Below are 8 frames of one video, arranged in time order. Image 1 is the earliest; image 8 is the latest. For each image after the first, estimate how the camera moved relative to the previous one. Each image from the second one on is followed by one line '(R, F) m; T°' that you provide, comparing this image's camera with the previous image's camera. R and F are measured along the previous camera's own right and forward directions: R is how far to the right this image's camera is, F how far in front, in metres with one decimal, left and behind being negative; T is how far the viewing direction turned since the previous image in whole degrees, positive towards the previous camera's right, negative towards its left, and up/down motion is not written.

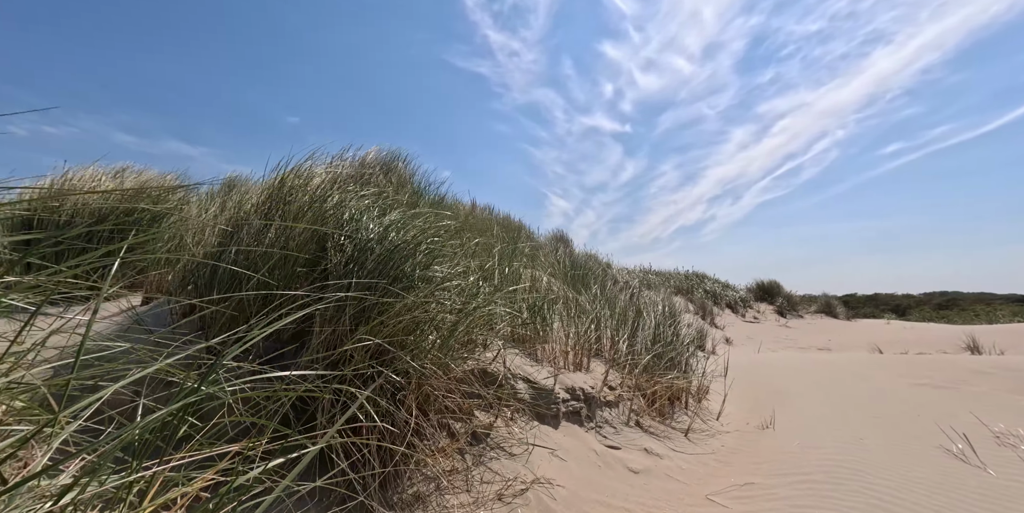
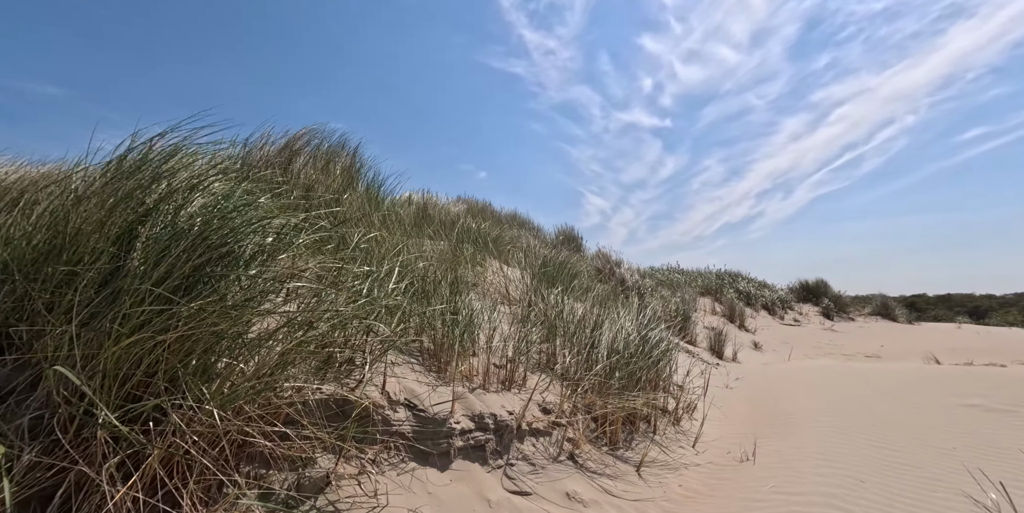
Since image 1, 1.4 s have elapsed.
(+0.9, +0.6) m; -5°
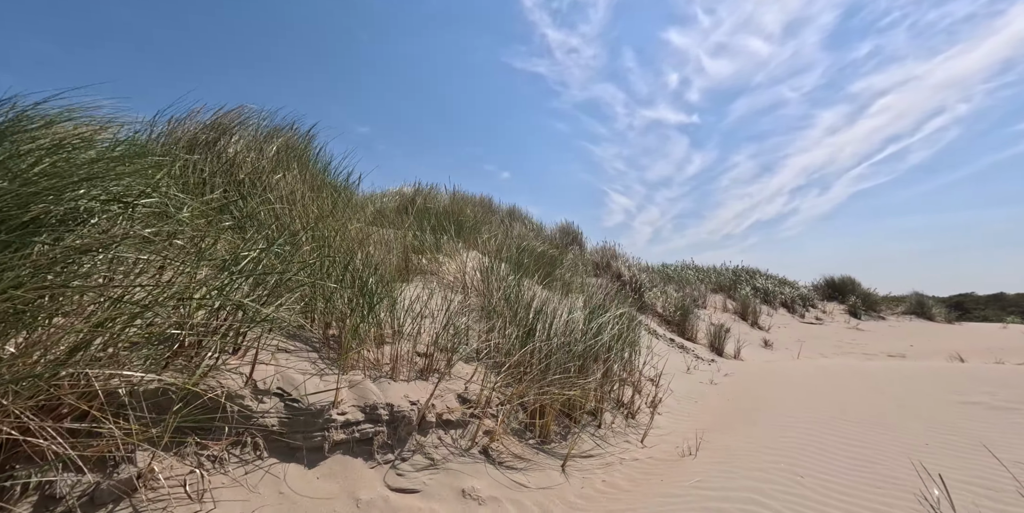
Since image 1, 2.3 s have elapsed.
(+0.8, +0.3) m; -3°
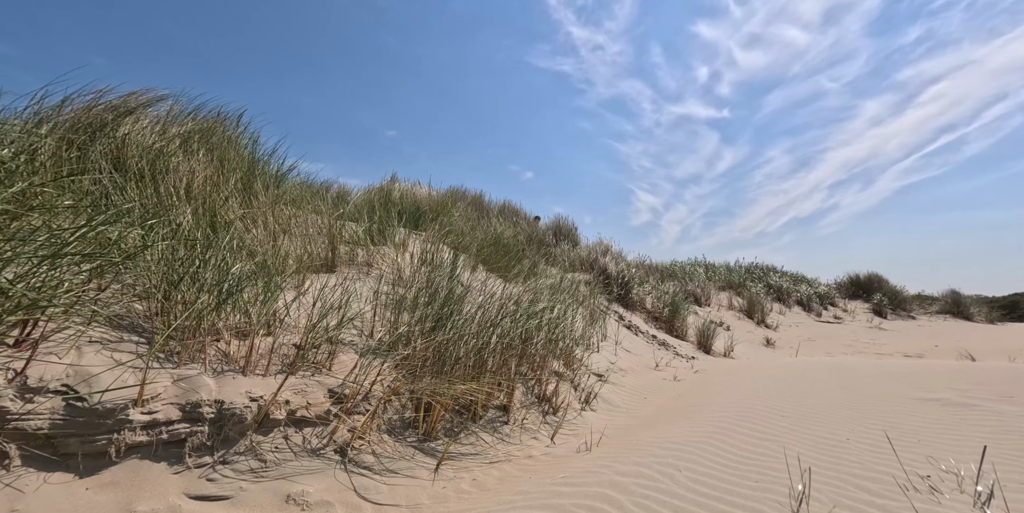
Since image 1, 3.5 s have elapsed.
(+1.0, +0.3) m; -2°
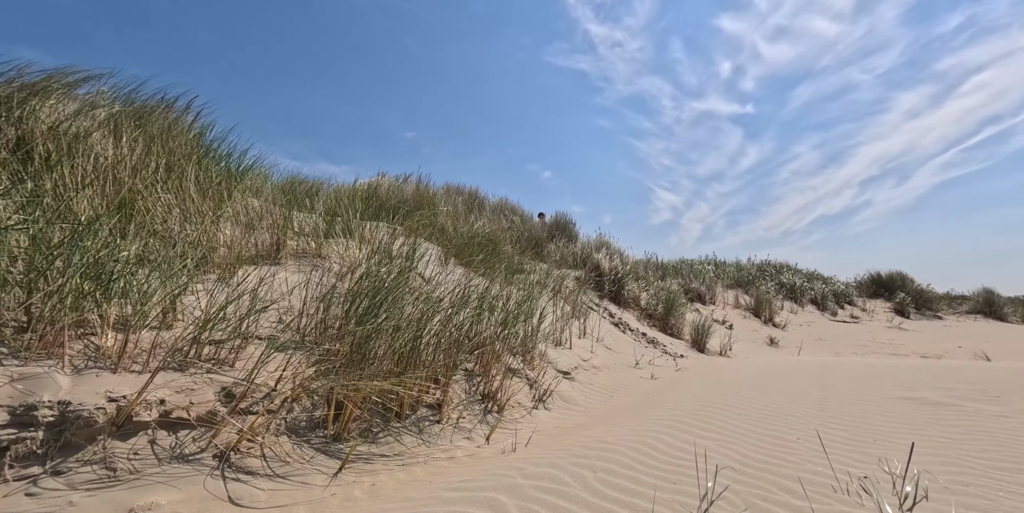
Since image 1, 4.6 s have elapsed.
(+0.6, +0.3) m; -2°
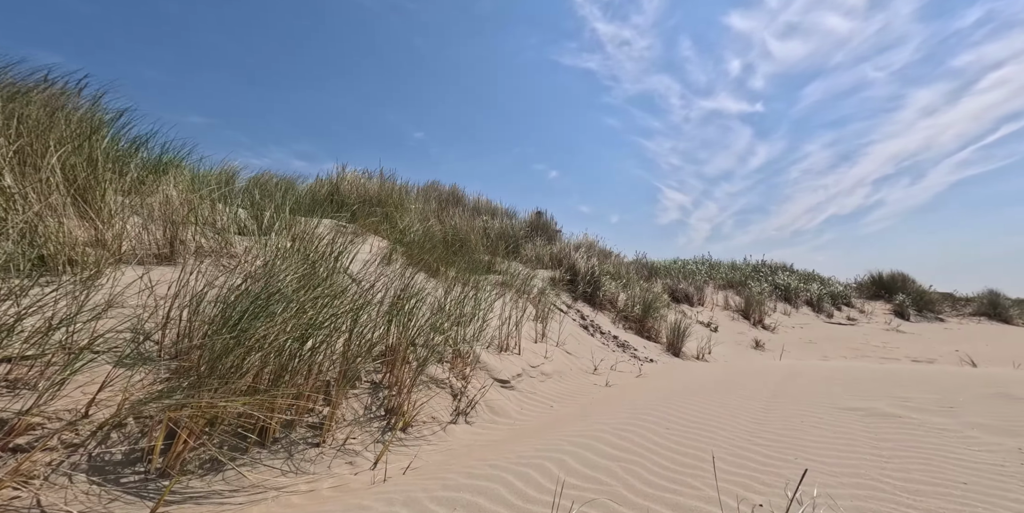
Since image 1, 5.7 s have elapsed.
(+0.7, +0.4) m; 0°
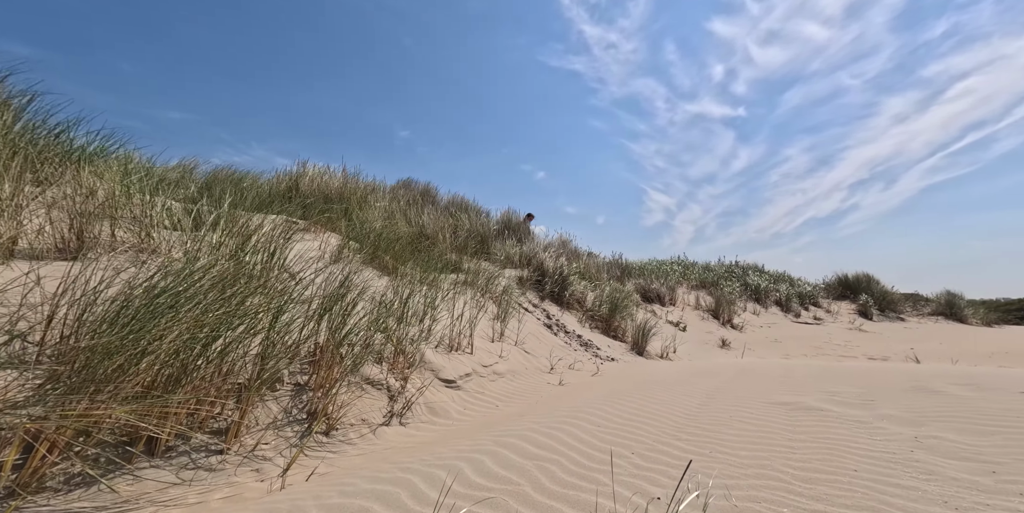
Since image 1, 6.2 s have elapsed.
(+0.4, +0.1) m; +2°
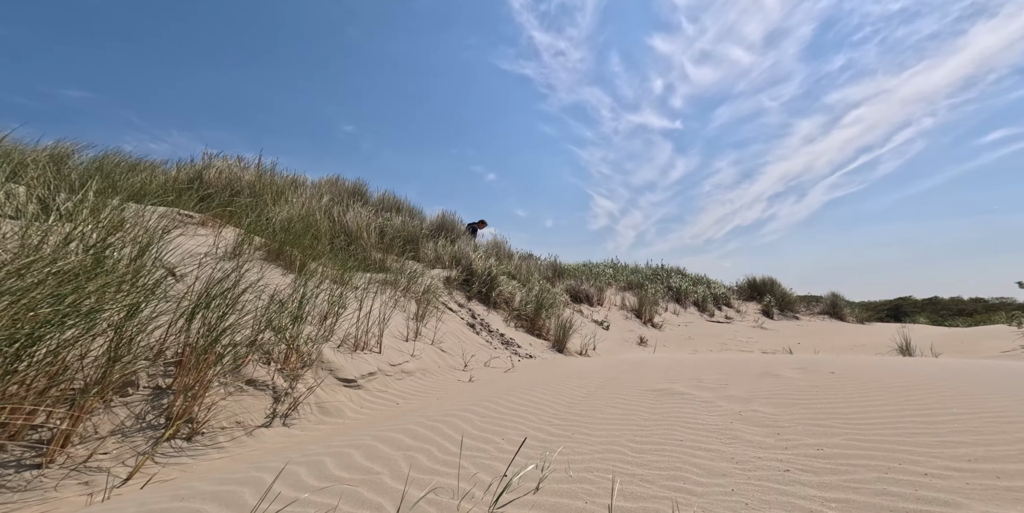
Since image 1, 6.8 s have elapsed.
(+0.4, 0.0) m; +8°
